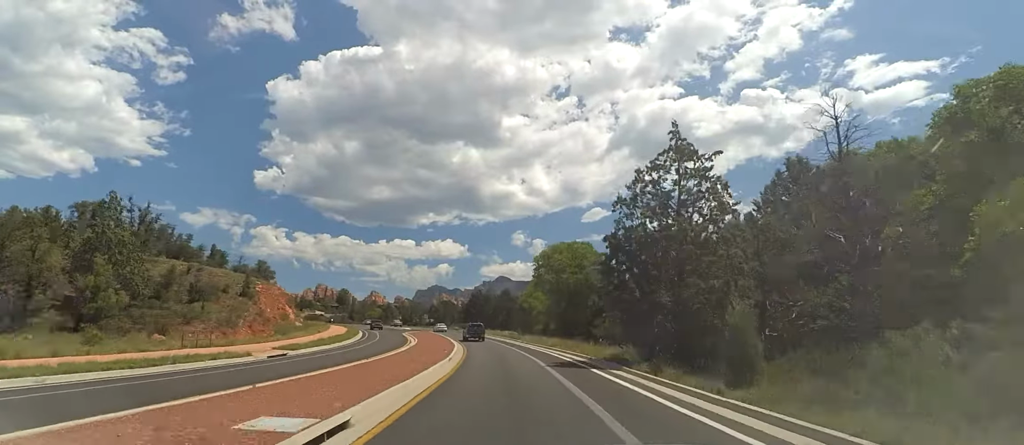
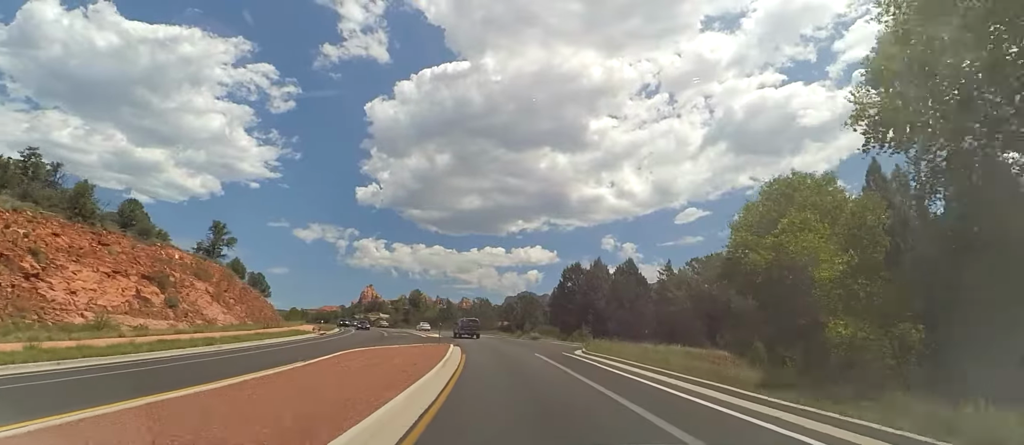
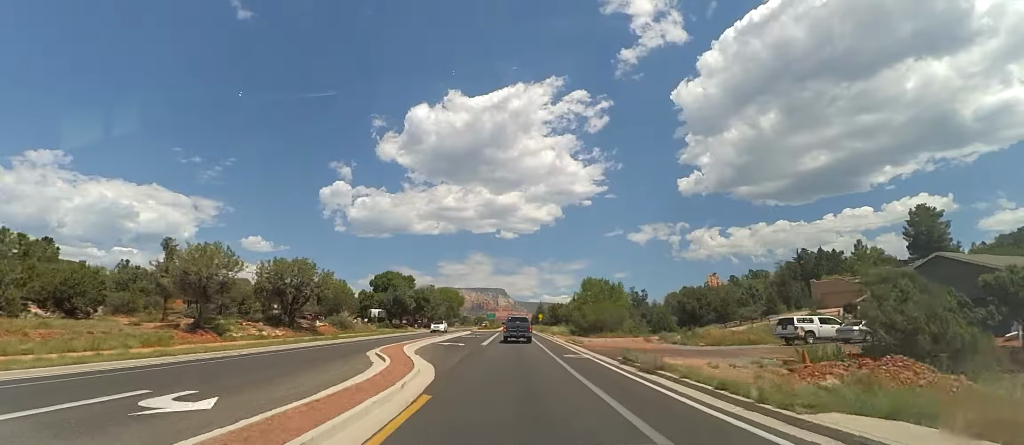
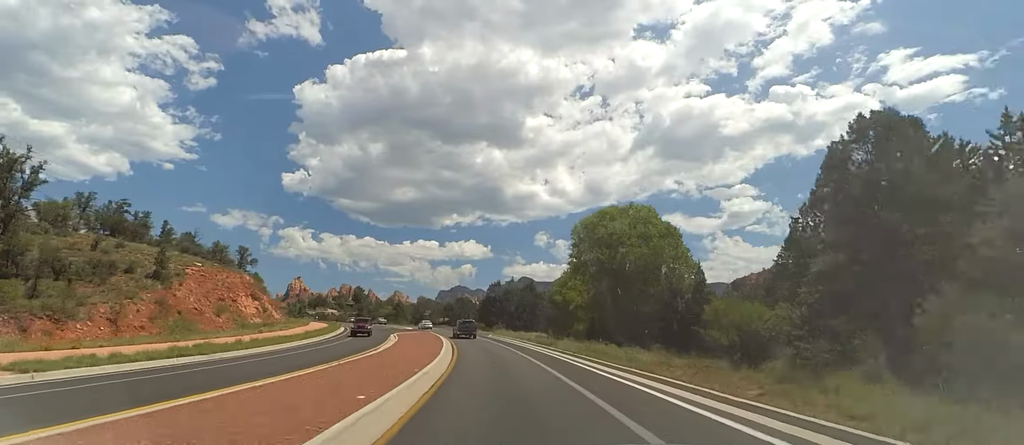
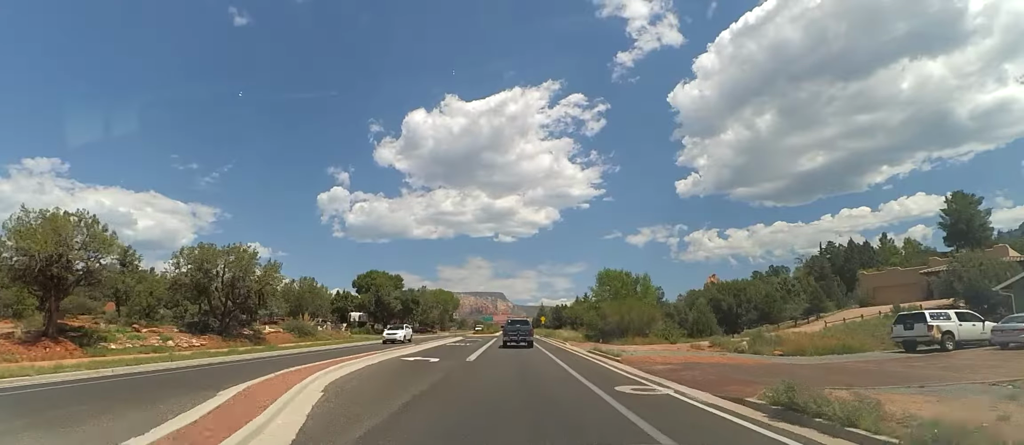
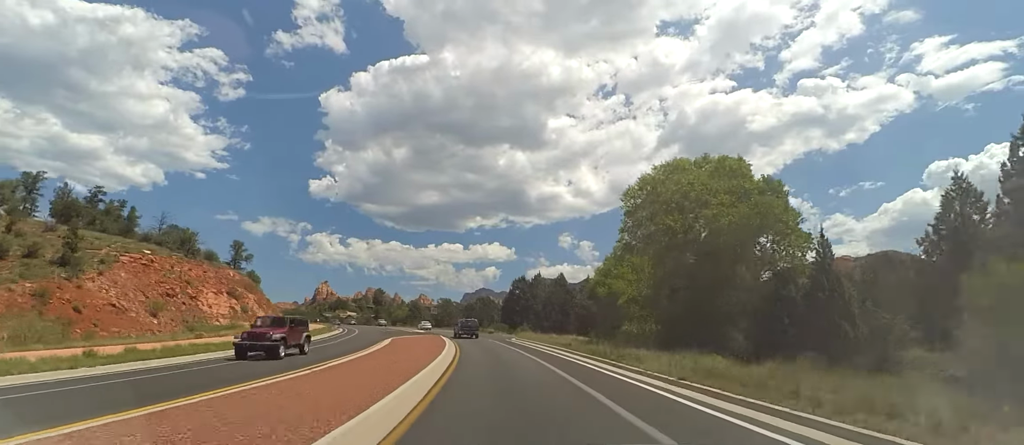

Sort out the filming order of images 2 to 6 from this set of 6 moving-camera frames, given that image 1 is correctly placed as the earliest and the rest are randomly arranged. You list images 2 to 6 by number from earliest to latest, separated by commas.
4, 6, 2, 3, 5
